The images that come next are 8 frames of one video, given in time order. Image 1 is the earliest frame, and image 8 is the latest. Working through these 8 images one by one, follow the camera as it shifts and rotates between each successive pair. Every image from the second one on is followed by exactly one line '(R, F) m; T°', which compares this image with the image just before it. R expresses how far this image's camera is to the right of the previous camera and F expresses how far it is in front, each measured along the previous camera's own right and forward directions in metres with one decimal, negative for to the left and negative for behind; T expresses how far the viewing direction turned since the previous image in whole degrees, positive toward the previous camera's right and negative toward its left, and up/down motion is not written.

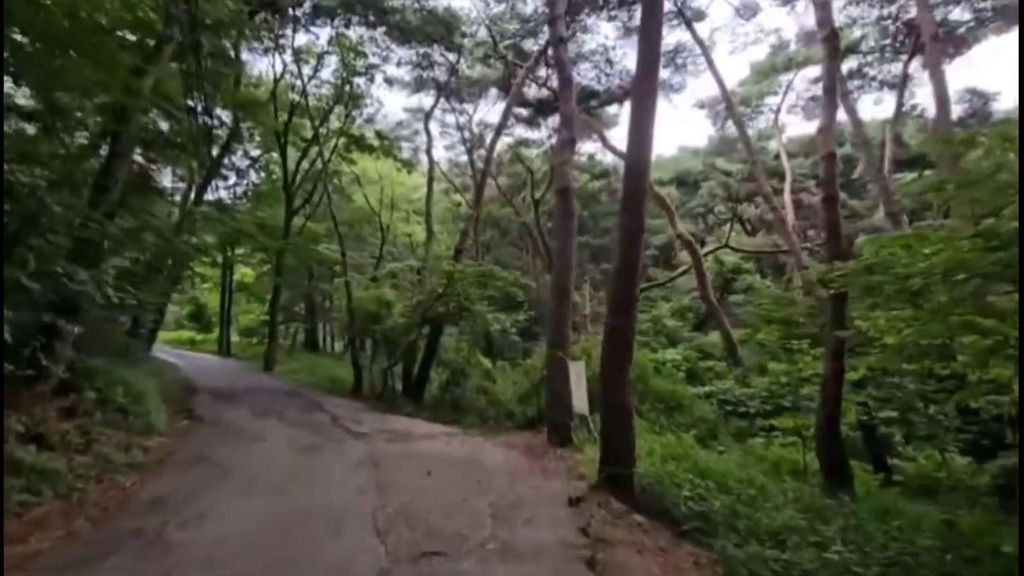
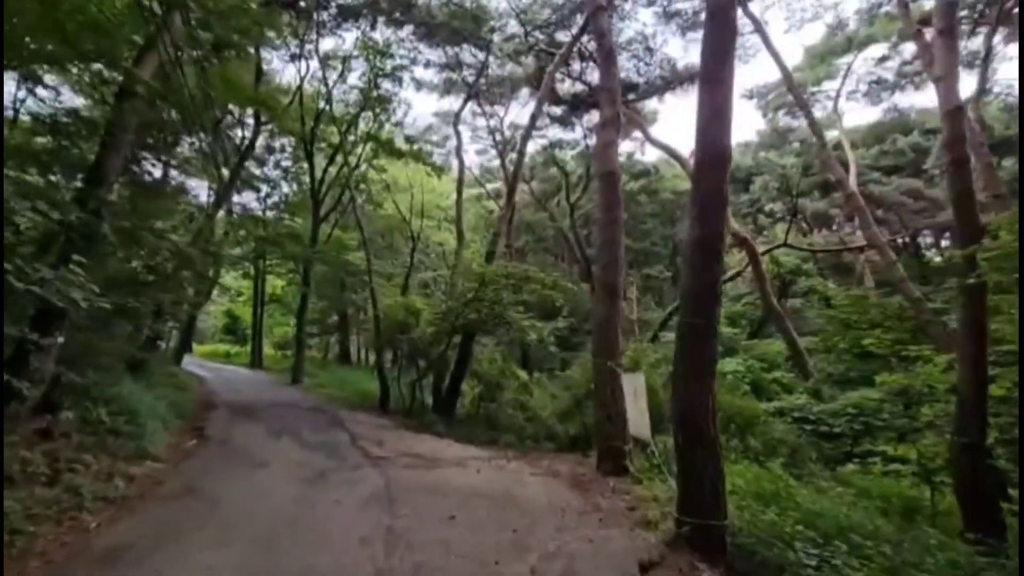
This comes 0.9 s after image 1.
(-0.1, +1.5) m; -4°
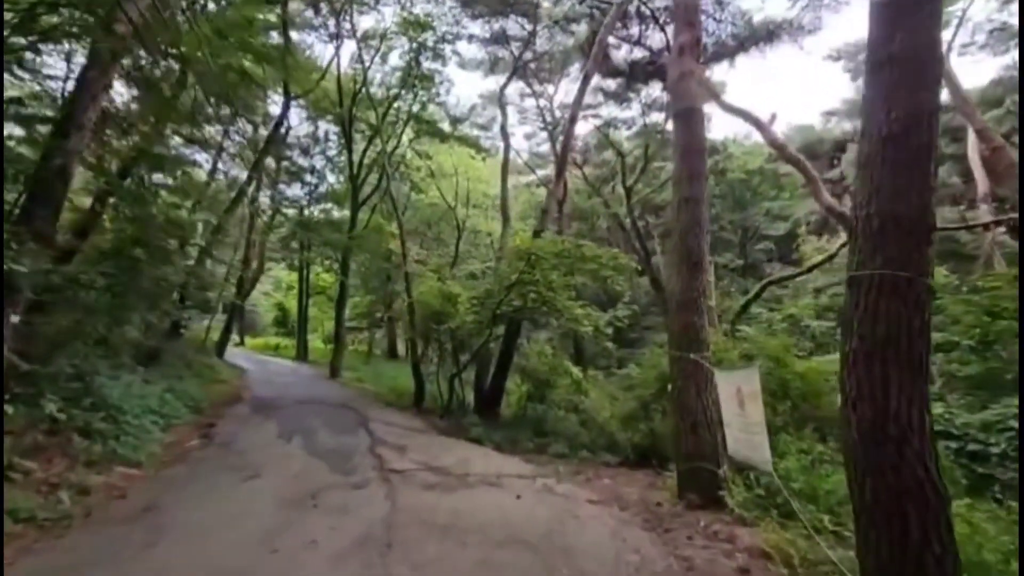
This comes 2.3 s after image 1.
(0.0, +2.0) m; -6°
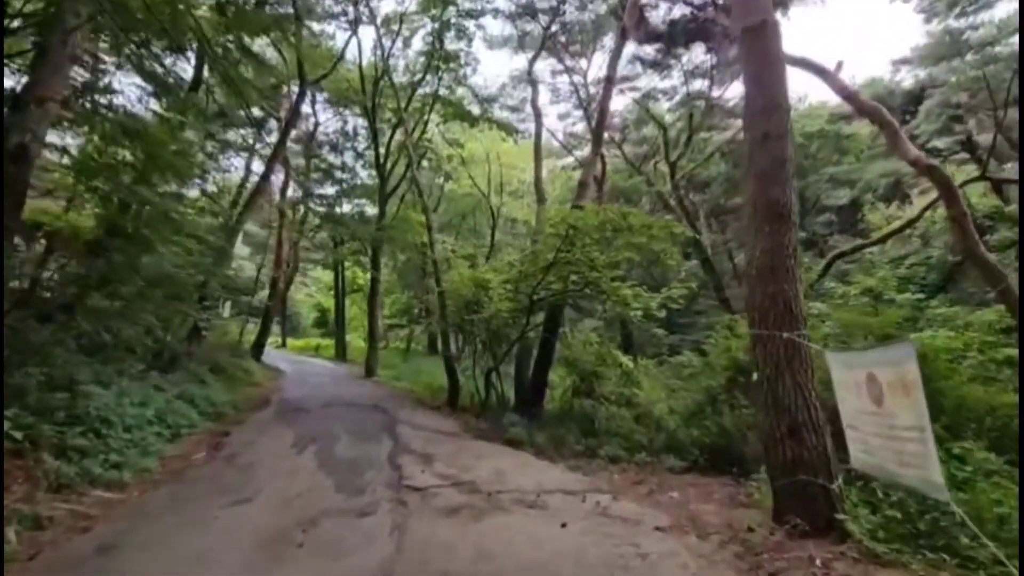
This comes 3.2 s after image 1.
(+0.1, +1.4) m; -5°
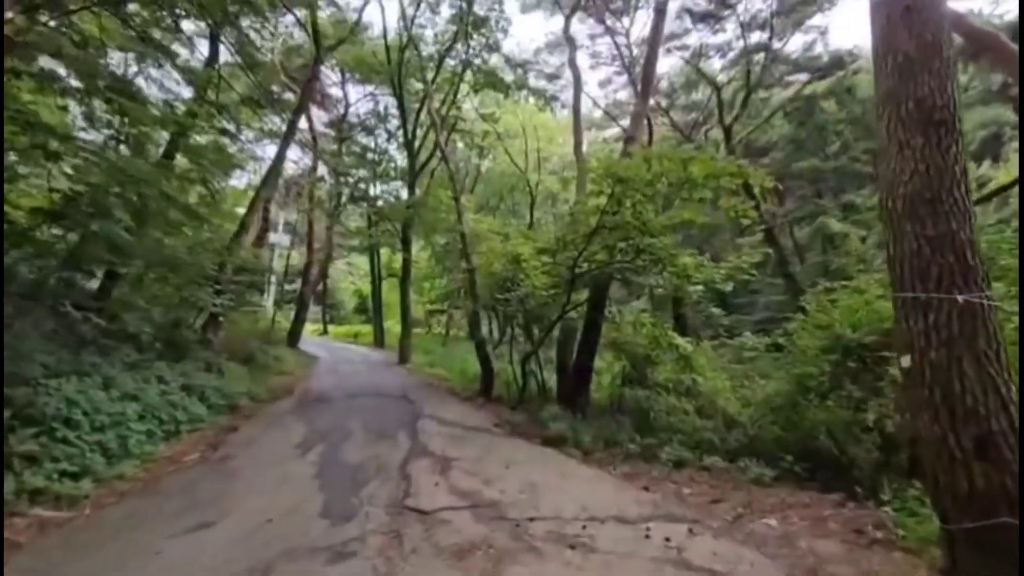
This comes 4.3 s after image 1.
(+0.1, +1.5) m; -5°
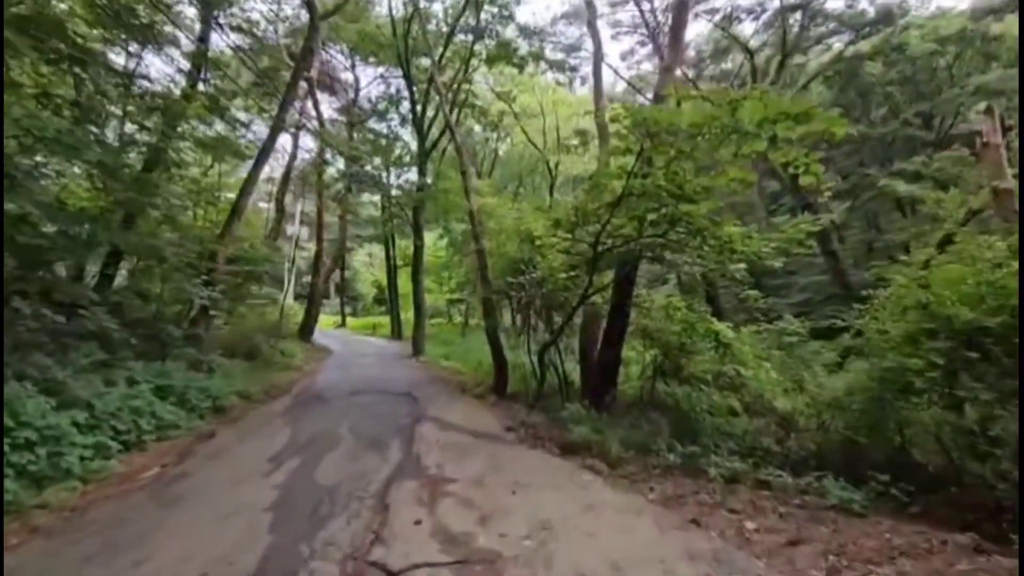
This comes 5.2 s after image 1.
(+0.2, +1.3) m; -3°
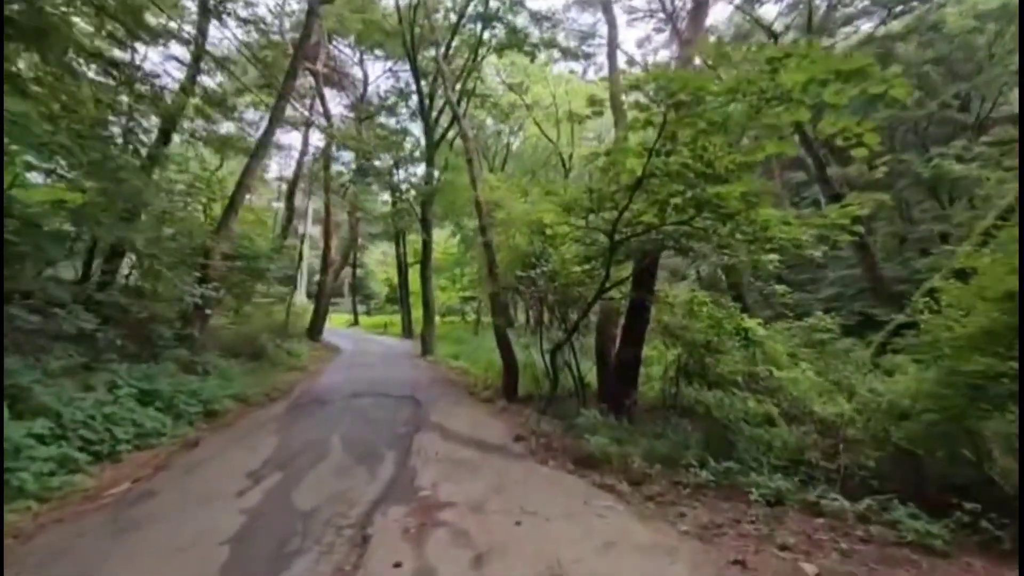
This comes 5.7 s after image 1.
(+0.1, +0.7) m; -2°
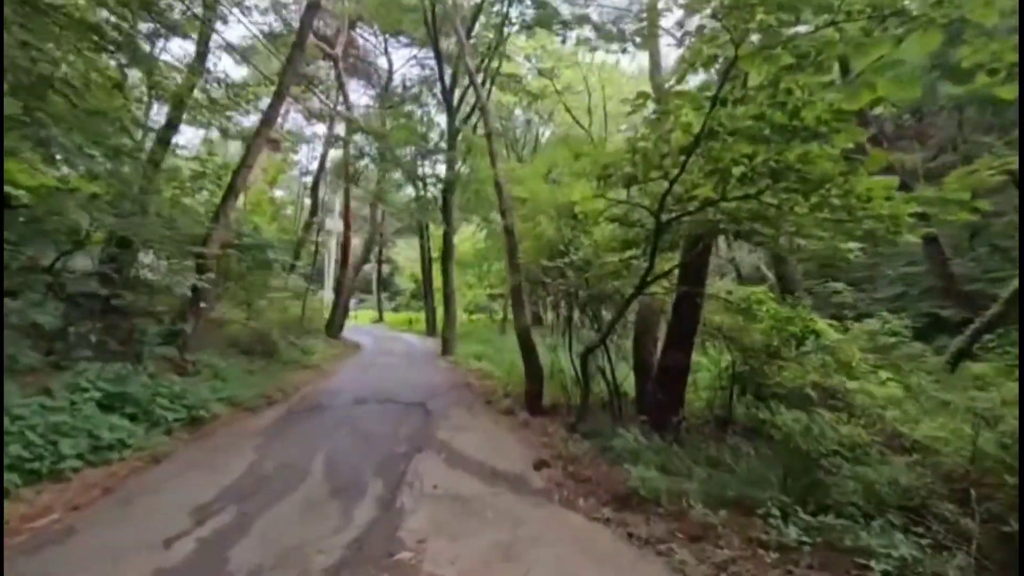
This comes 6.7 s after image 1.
(+0.1, +1.3) m; -3°
